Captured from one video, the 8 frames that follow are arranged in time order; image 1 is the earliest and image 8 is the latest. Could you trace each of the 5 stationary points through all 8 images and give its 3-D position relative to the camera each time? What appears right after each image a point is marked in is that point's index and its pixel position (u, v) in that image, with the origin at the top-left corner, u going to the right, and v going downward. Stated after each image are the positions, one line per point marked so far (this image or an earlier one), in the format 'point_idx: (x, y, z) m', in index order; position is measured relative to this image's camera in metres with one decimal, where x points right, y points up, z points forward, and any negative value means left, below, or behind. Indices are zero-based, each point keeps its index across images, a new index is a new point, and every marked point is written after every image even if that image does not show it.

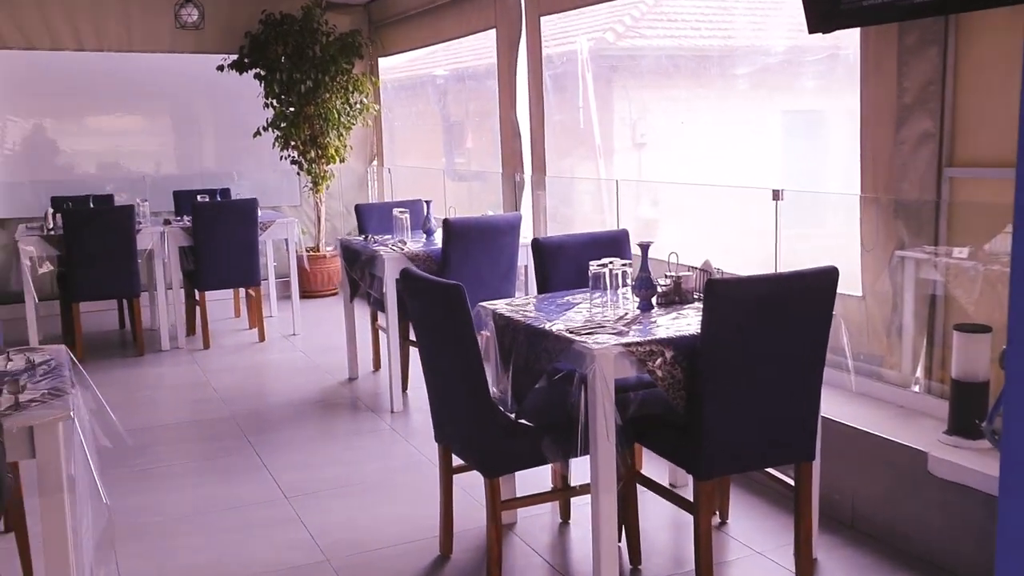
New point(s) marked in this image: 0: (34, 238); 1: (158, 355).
0: (-2.7, +0.3, +5.3) m
1: (-2.1, -0.4, +5.6) m
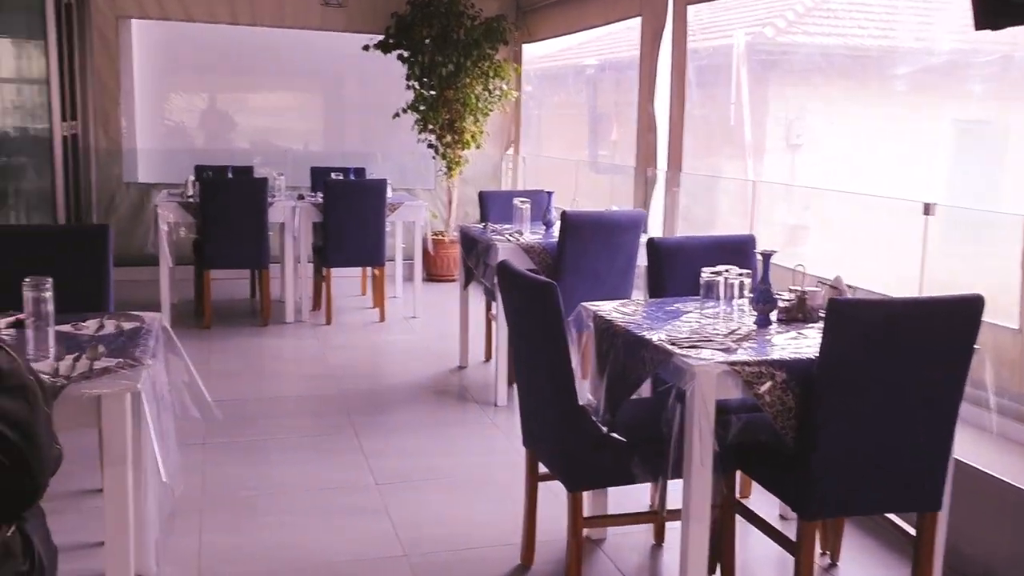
0: (-2.0, +0.5, +5.5) m
1: (-1.4, -0.2, +5.7) m
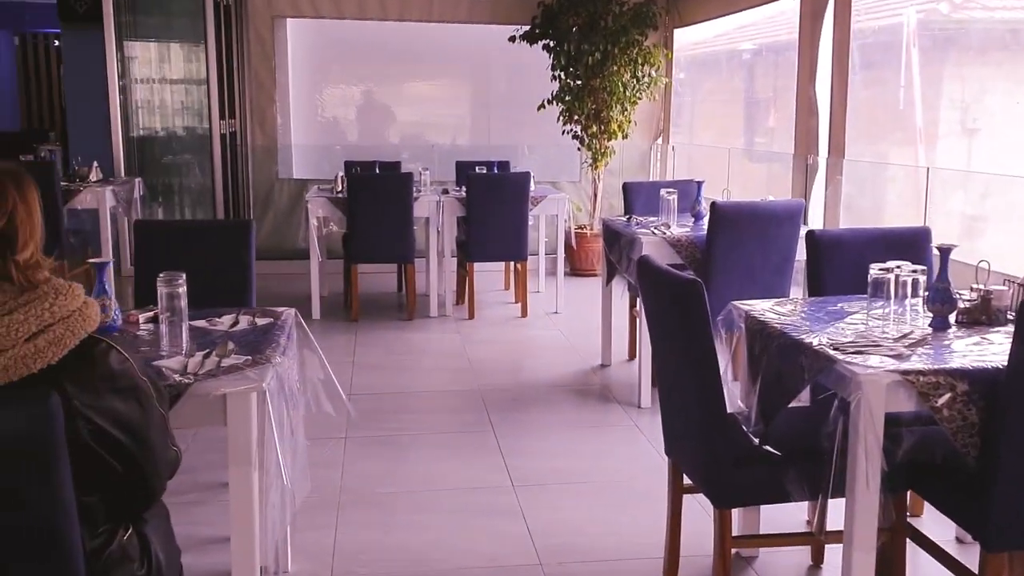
0: (-1.1, +0.5, +5.6) m
1: (-0.5, -0.2, +5.7) m
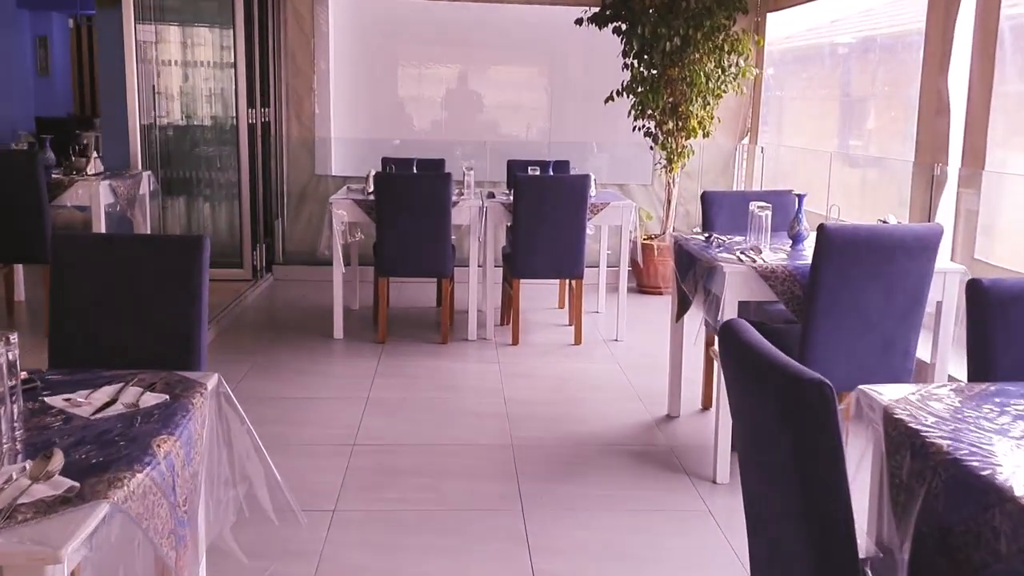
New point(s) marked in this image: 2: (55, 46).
0: (-0.8, +0.4, +4.8) m
1: (-0.2, -0.3, +4.9) m
2: (-5.1, +2.7, +10.6) m
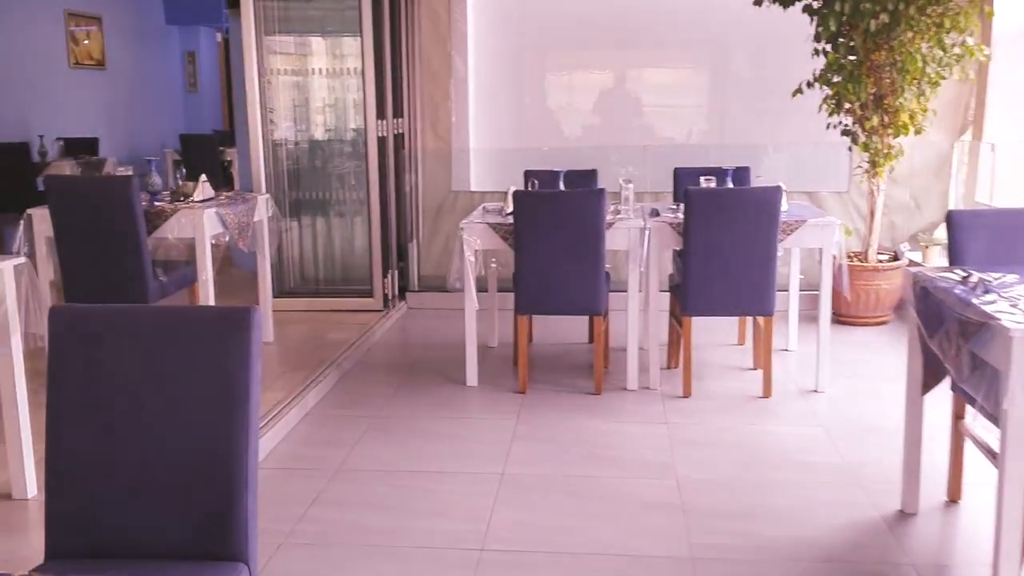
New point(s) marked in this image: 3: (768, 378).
0: (-0.1, +0.3, +4.1) m
1: (+0.5, -0.5, +4.0) m
2: (-3.4, +2.5, +10.4) m
3: (+1.1, -0.4, +3.9) m
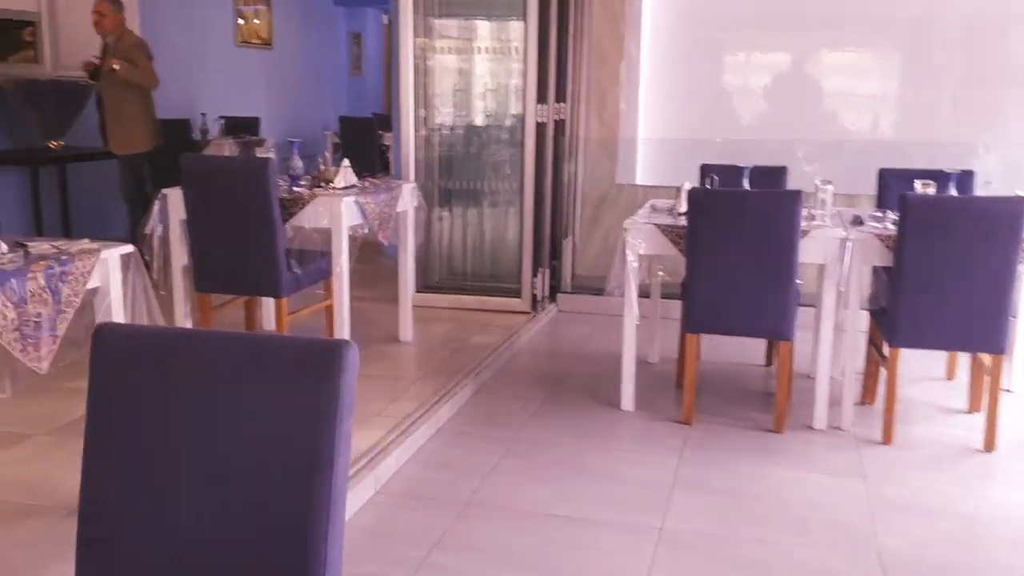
0: (+0.5, +0.2, +3.5) m
1: (+1.1, -0.5, +3.4) m
2: (-1.6, +2.7, +10.3) m
3: (+1.6, -0.5, +3.2) m
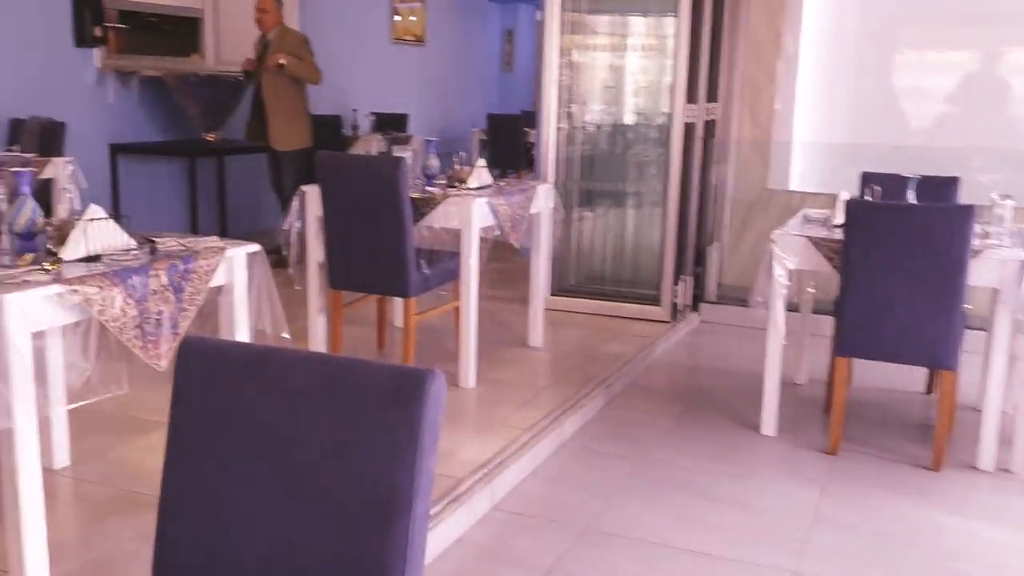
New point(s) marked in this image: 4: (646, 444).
0: (+1.0, +0.2, +3.3) m
1: (+1.5, -0.6, +3.0) m
2: (+0.1, +2.7, +10.3) m
3: (+2.0, -0.6, +2.8) m
4: (+0.5, -0.5, +3.3) m
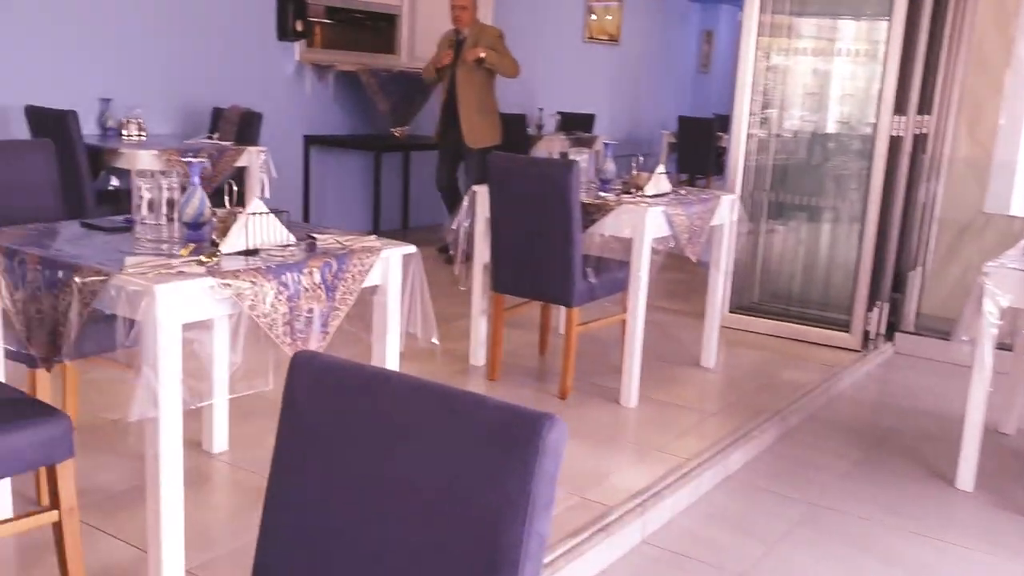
0: (+1.5, 0.0, +2.9) m
1: (+1.9, -0.8, +2.6) m
2: (+2.2, +2.6, +9.9) m
3: (+2.4, -0.8, +2.2) m
4: (+1.0, -0.6, +3.0) m
